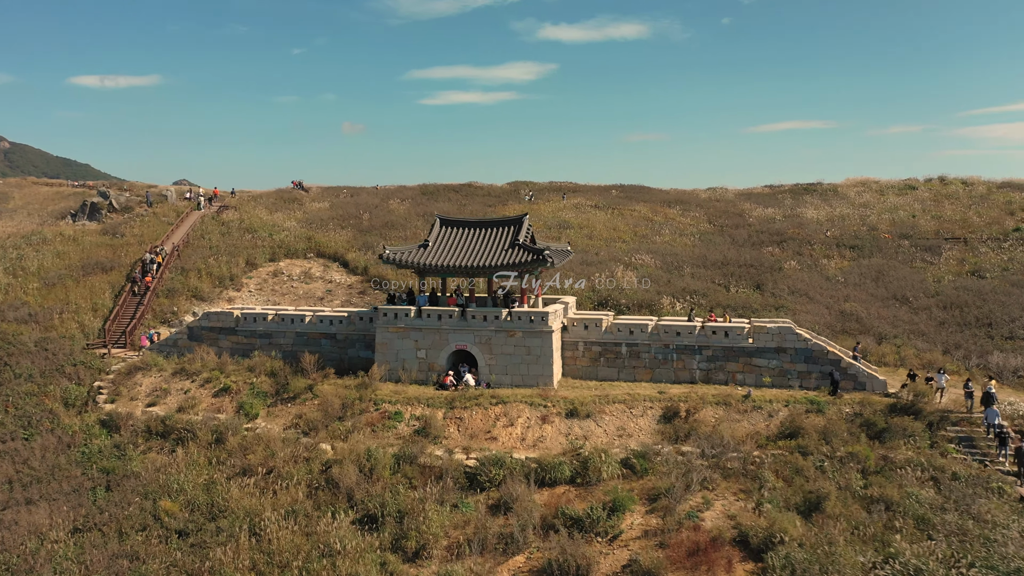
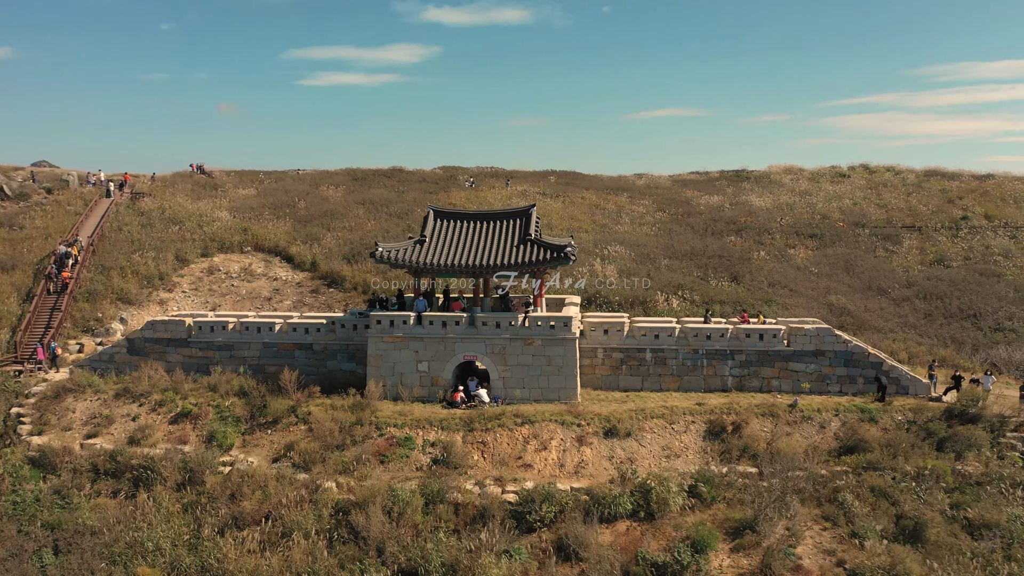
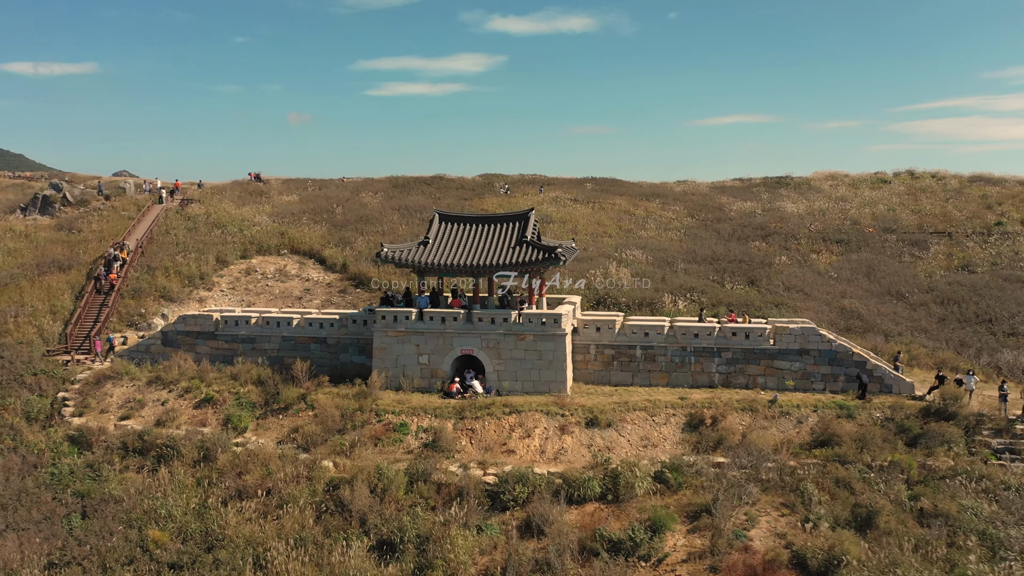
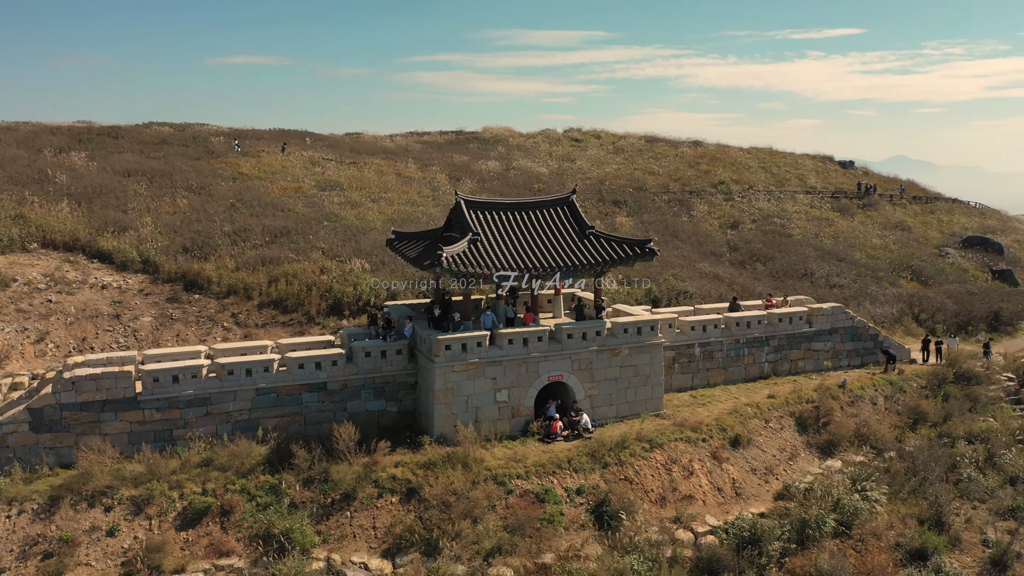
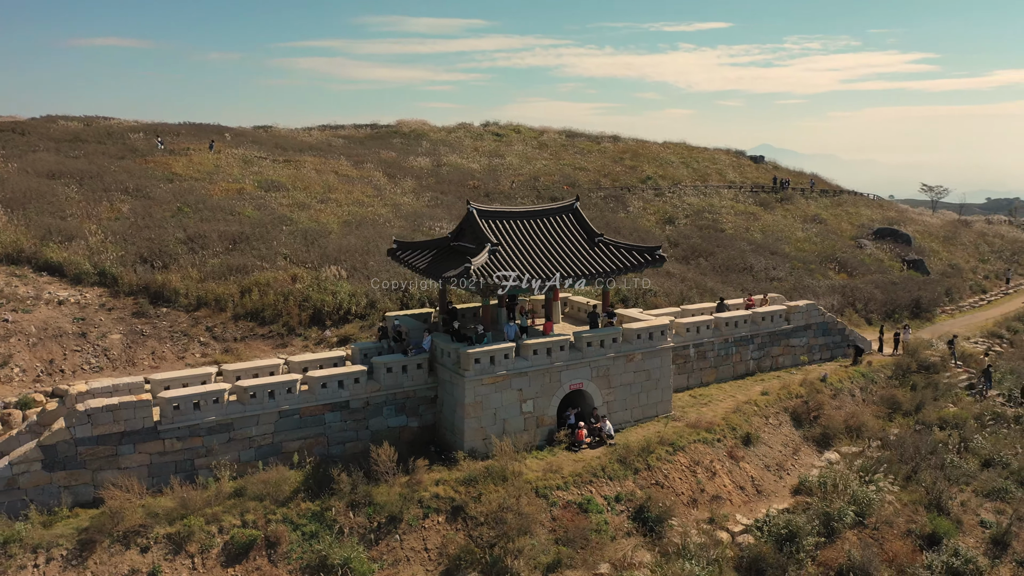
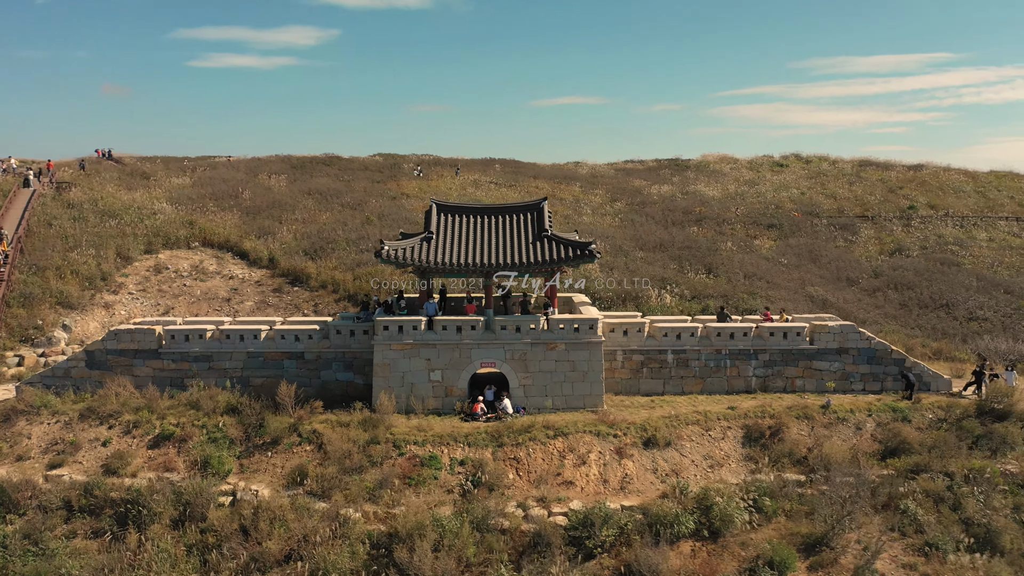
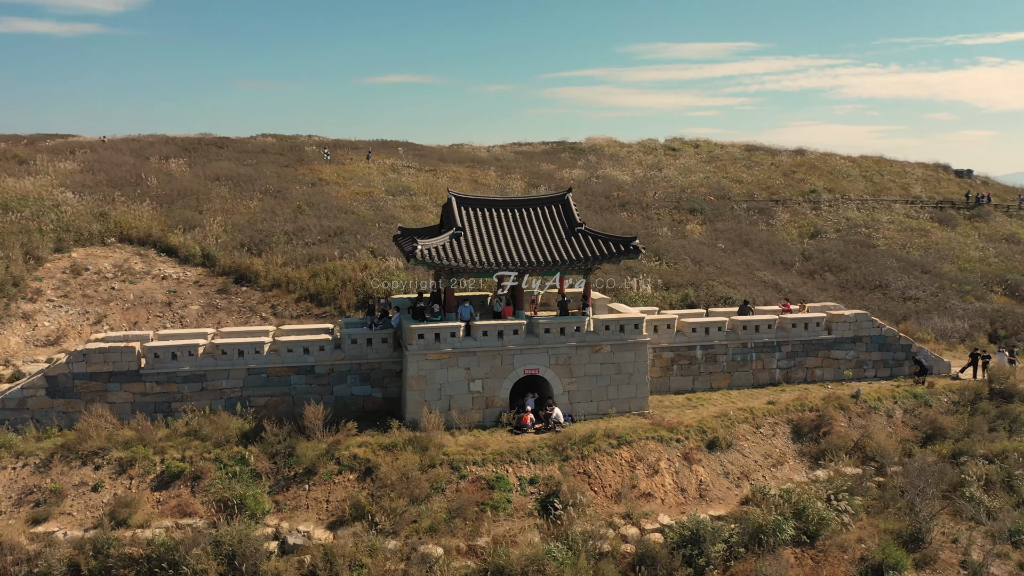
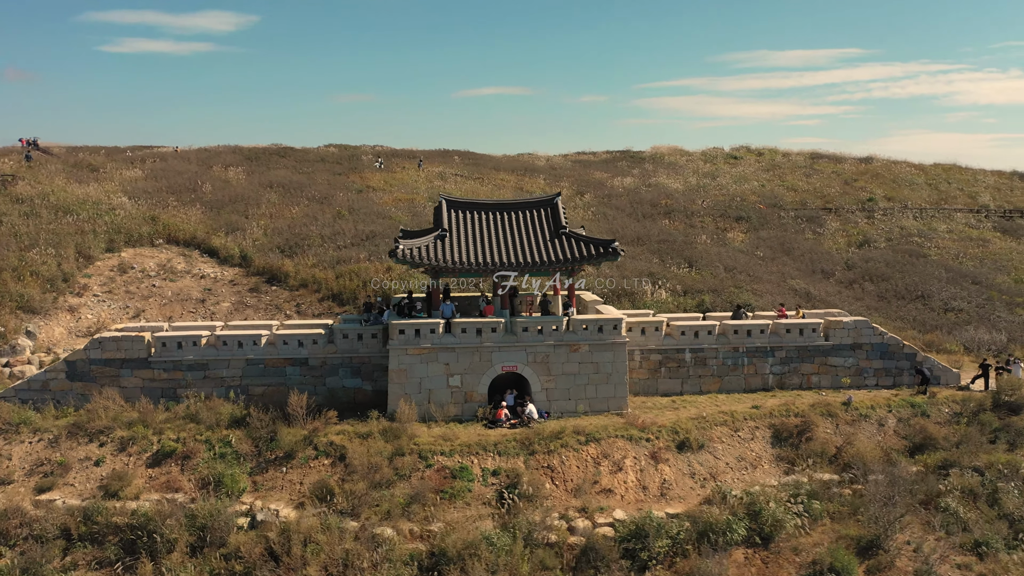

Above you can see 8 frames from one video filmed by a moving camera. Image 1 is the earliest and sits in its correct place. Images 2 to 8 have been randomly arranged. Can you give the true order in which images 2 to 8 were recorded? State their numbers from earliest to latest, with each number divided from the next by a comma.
3, 2, 6, 8, 7, 4, 5
